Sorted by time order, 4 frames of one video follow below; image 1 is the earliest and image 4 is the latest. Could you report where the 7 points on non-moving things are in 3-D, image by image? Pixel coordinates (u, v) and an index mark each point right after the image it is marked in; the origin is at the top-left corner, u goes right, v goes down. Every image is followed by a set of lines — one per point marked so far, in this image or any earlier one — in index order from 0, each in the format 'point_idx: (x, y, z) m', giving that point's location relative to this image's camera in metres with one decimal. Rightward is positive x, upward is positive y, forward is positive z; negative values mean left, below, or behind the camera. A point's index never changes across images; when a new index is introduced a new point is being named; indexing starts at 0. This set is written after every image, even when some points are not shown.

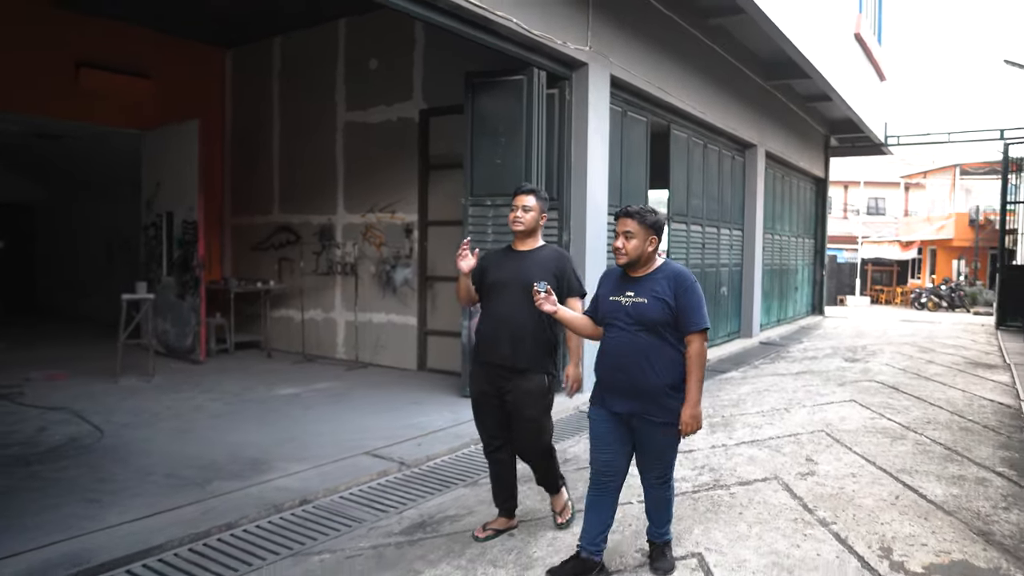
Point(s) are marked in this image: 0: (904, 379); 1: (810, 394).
0: (+4.6, -1.1, +8.3) m
1: (+3.1, -1.1, +7.3) m
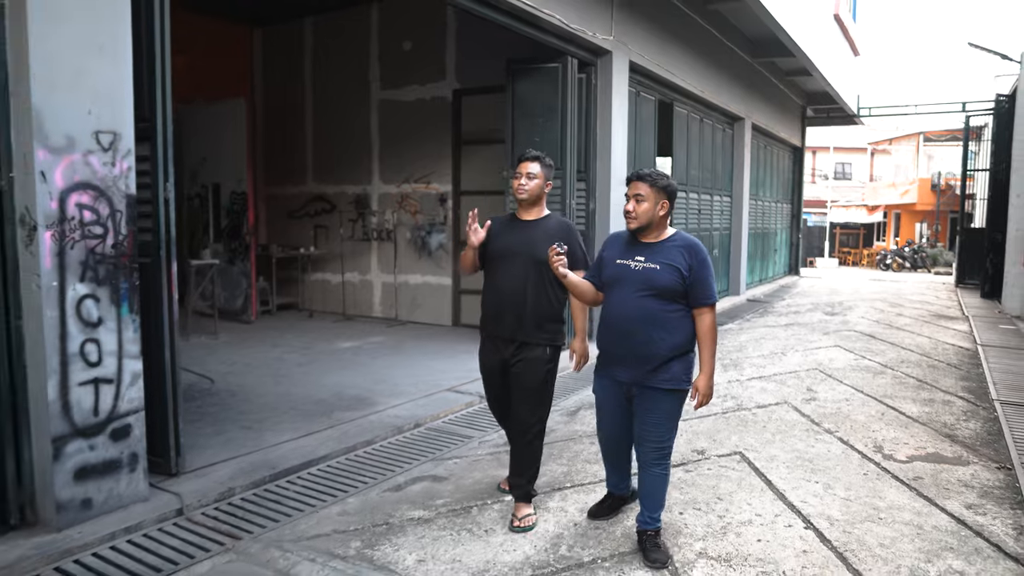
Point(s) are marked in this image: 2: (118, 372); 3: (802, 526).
0: (+4.9, -0.5, +9.5) m
1: (+3.5, -0.6, +8.5) m
2: (-1.9, -0.4, +3.3) m
3: (+1.4, -1.1, +3.3) m
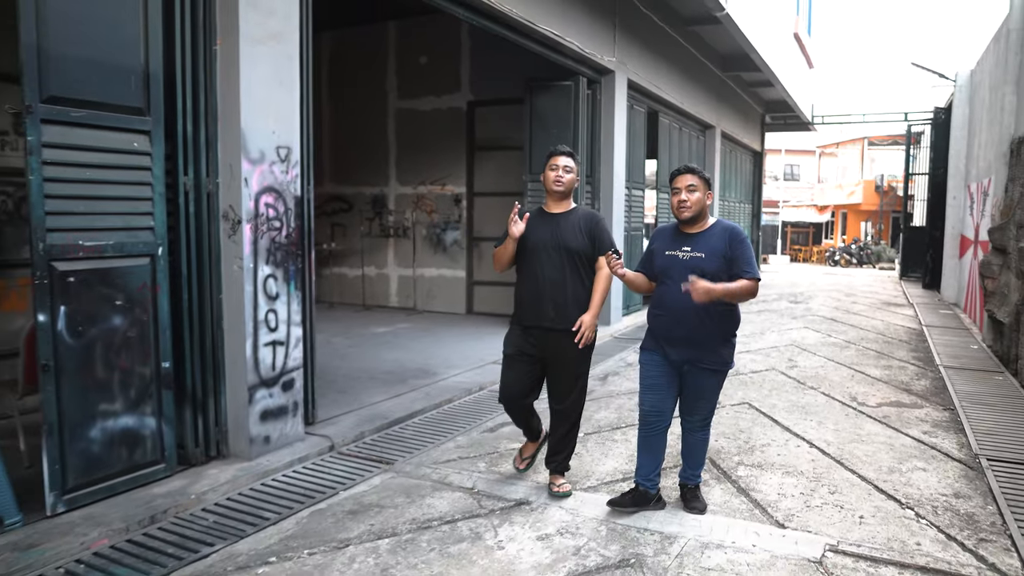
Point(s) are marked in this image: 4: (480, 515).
0: (+5.0, -0.4, +10.8) m
1: (+3.6, -0.5, +9.7) m
2: (-1.4, -0.3, +4.2) m
3: (+1.9, -1.0, +4.5) m
4: (-0.2, -1.1, +3.5) m
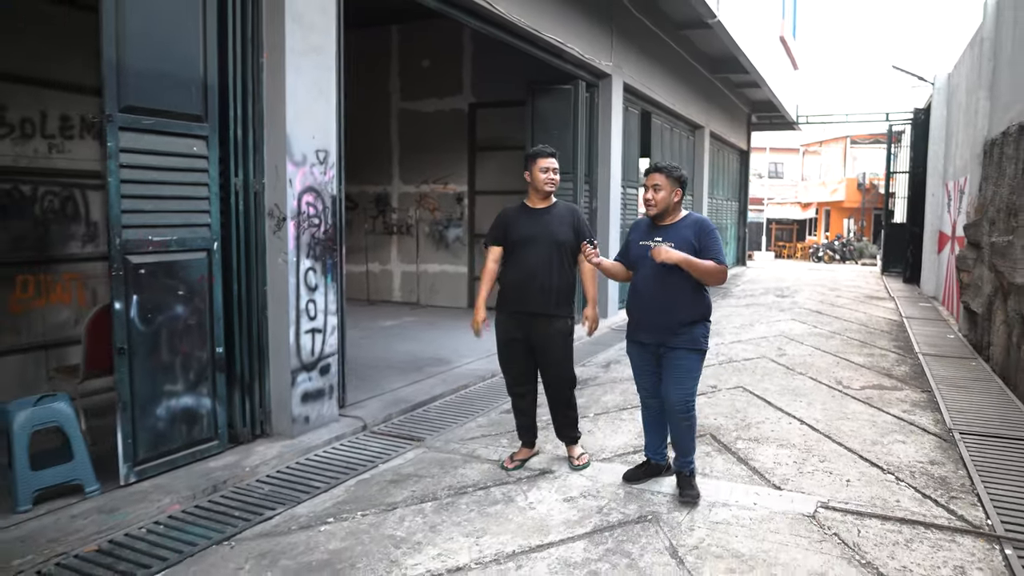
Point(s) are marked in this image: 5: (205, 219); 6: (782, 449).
0: (+5.0, -0.3, +11.3) m
1: (+3.6, -0.4, +10.2) m
2: (-1.2, -0.2, +4.6) m
3: (+2.0, -0.9, +4.9) m
4: (0.0, -1.1, +3.9) m
5: (-1.7, +0.4, +4.0) m
6: (+1.7, -1.0, +4.3) m
